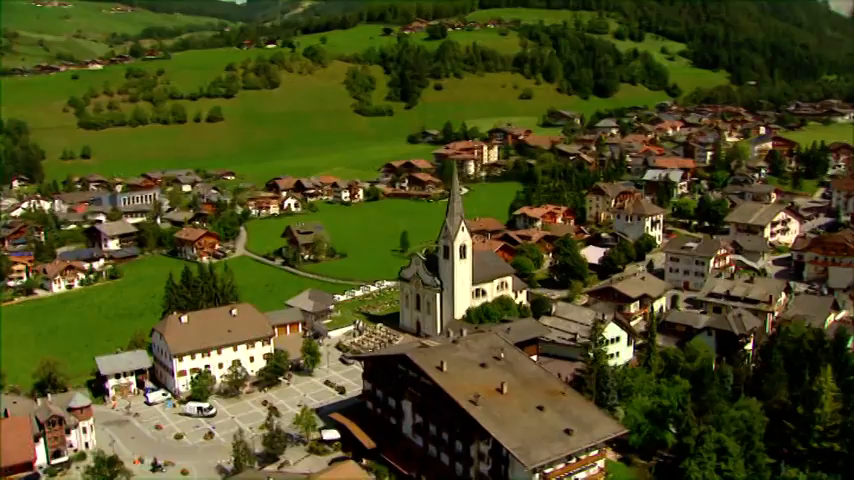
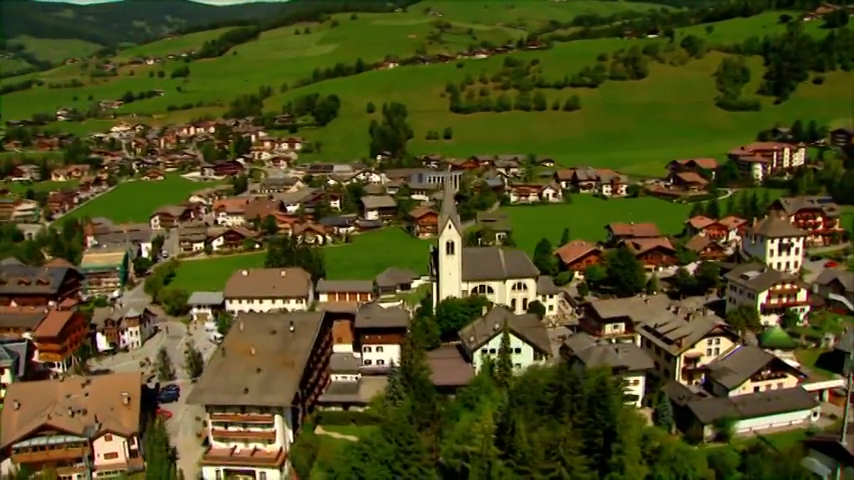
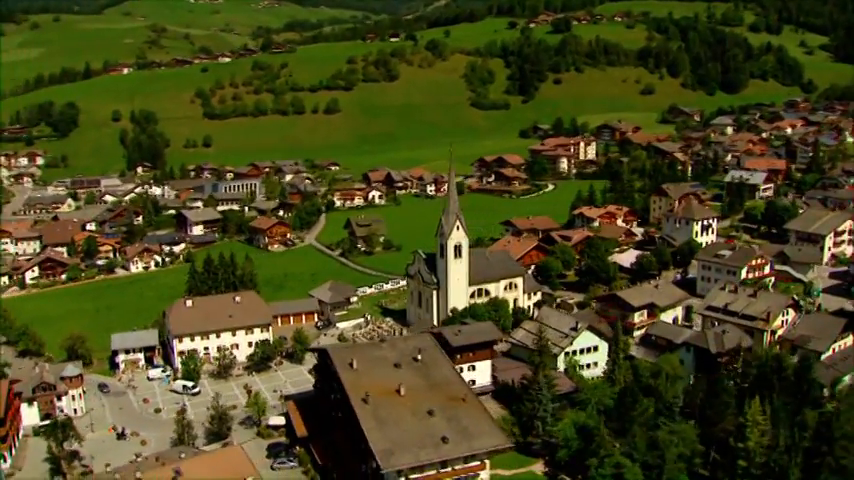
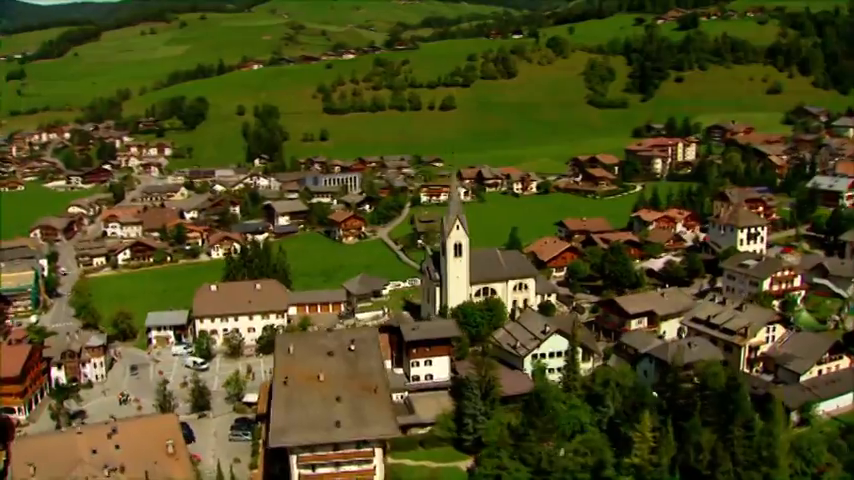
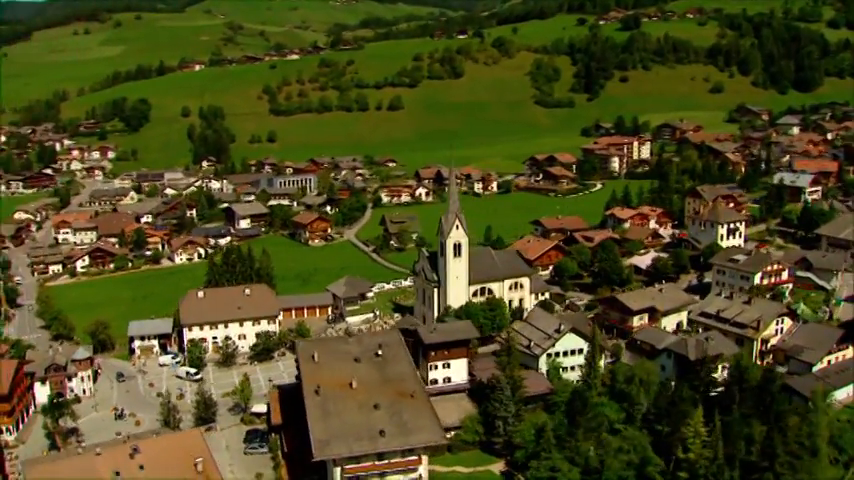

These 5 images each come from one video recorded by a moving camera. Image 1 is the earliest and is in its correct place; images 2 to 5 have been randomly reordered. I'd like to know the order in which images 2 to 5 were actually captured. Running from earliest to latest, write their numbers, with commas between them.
3, 5, 4, 2
